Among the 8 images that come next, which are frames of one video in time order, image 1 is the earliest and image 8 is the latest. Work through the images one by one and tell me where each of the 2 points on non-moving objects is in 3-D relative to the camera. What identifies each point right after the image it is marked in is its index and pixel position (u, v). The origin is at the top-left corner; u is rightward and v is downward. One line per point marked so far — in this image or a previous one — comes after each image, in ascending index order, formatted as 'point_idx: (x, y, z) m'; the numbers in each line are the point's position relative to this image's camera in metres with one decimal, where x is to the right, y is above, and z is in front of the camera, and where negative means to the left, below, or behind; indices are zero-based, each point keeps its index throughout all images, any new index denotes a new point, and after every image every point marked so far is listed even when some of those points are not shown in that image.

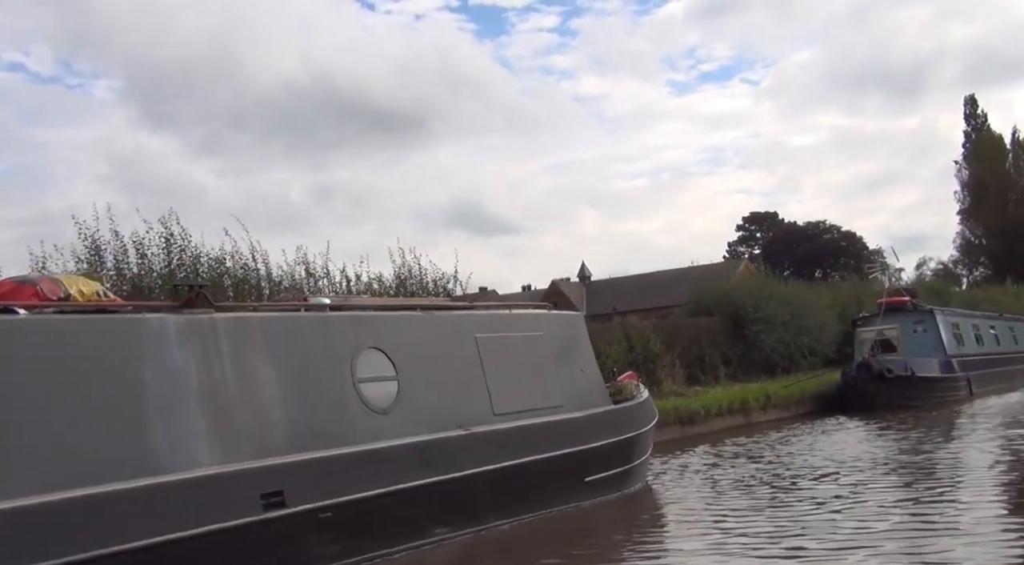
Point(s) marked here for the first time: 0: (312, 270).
0: (-3.7, +0.2, +18.8) m
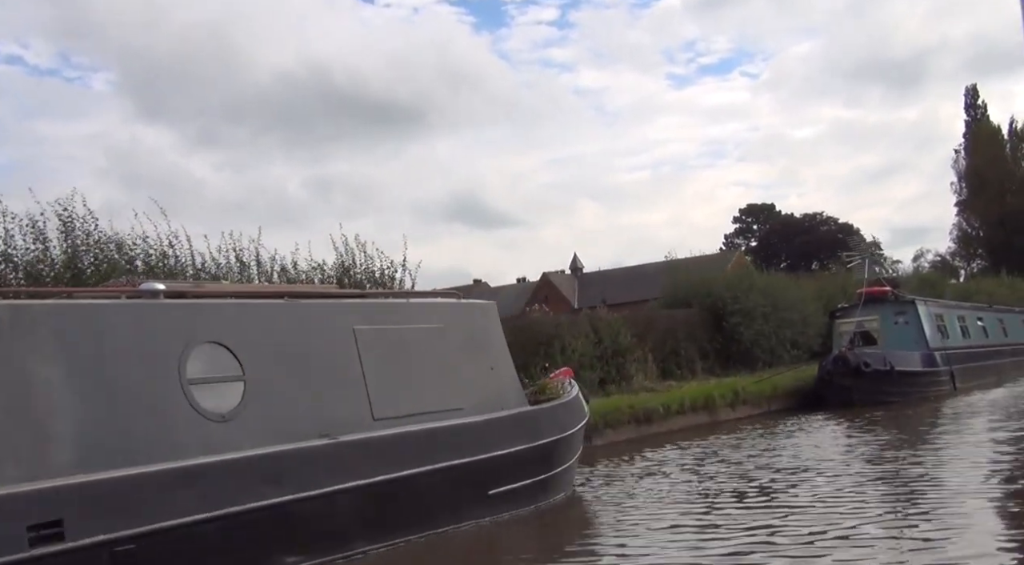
0: (-4.7, +0.4, +17.4) m
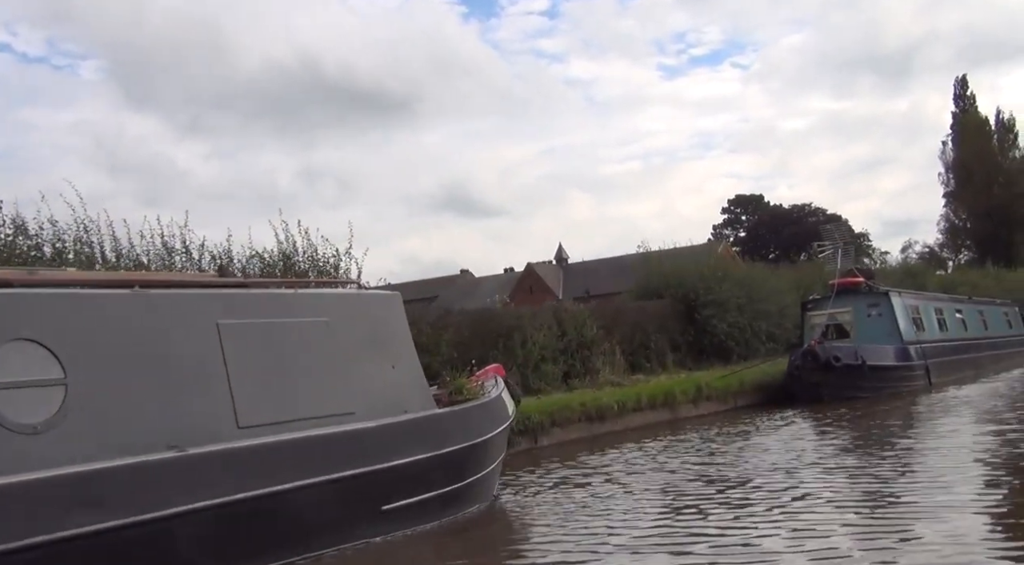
0: (-5.6, +0.6, +16.3) m
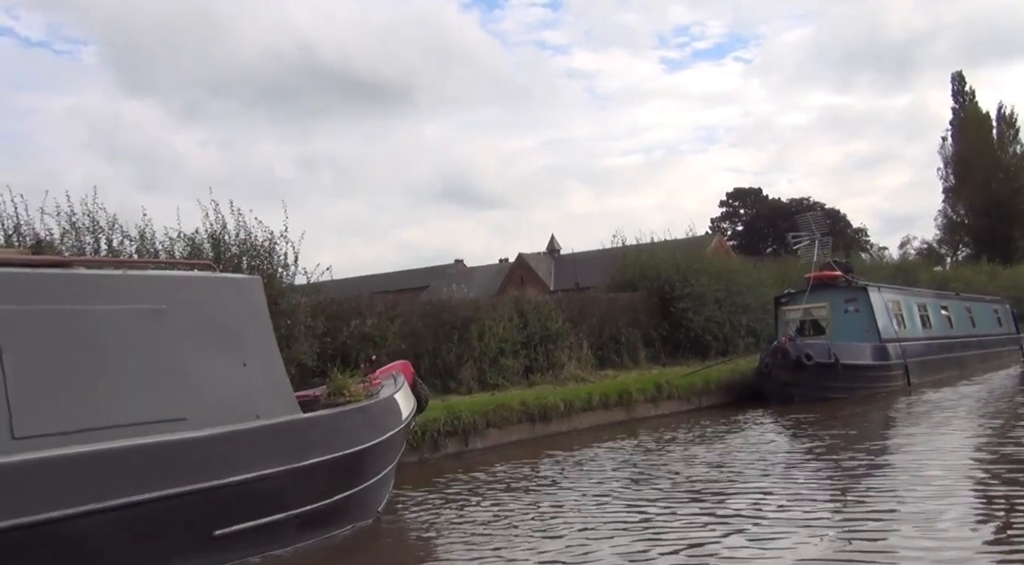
0: (-6.5, +0.9, +15.0) m
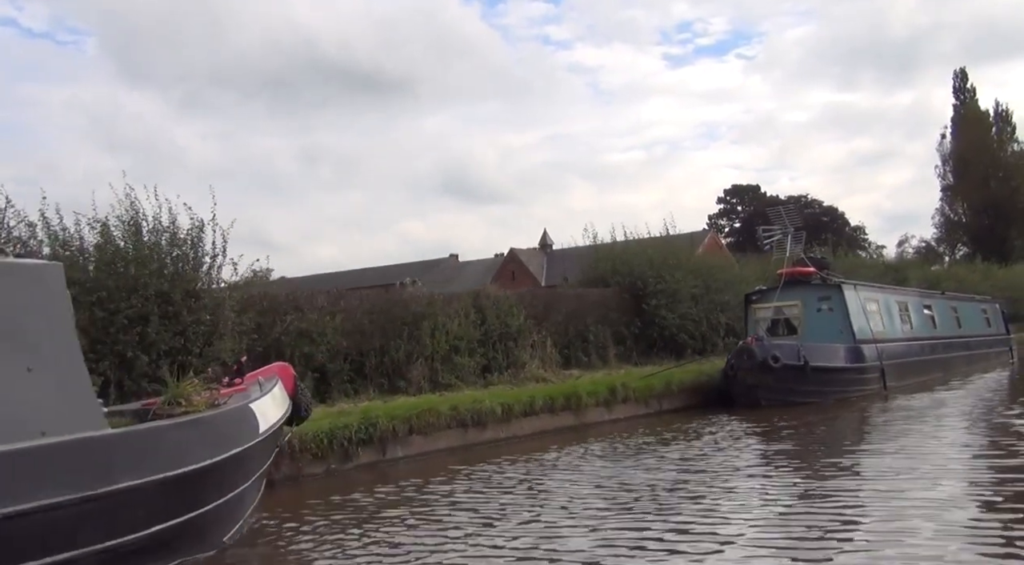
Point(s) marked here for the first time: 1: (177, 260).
0: (-7.4, +1.0, +13.8) m
1: (-5.2, +0.4, +15.8) m
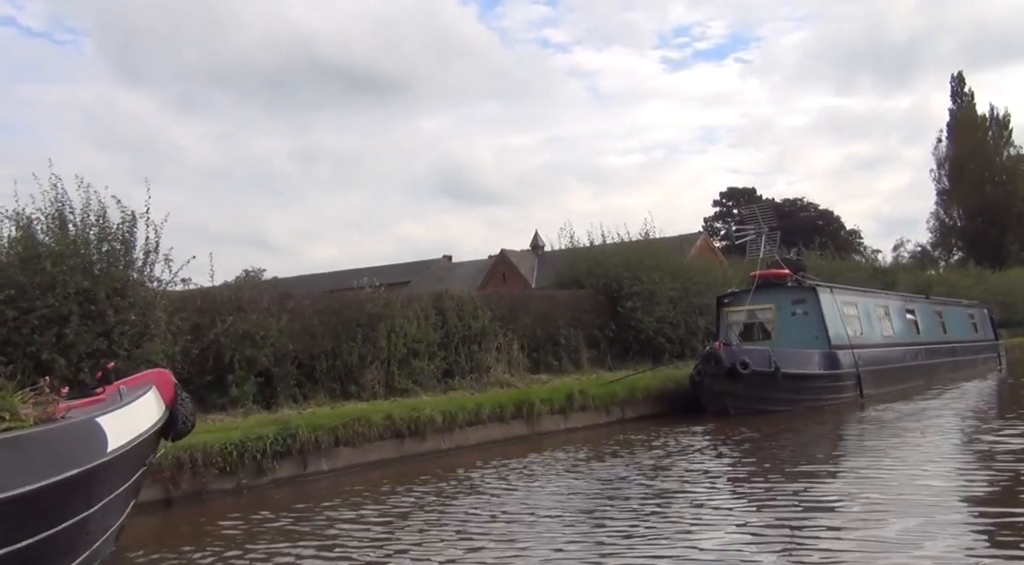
0: (-8.2, +1.1, +12.8) m
1: (-6.0, +0.4, +14.9) m
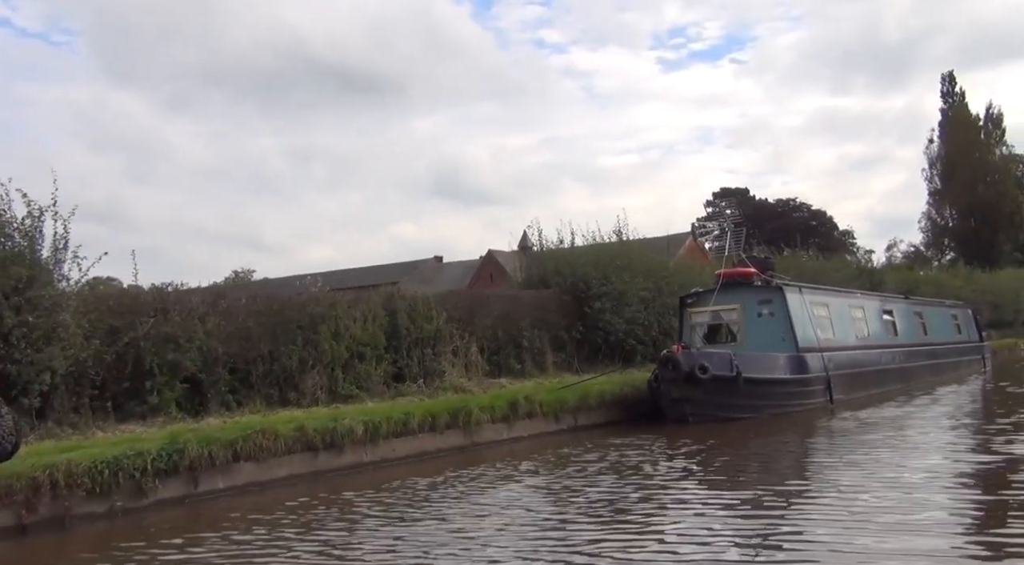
0: (-9.0, +1.1, +11.6) m
1: (-6.8, +0.4, +13.7) m
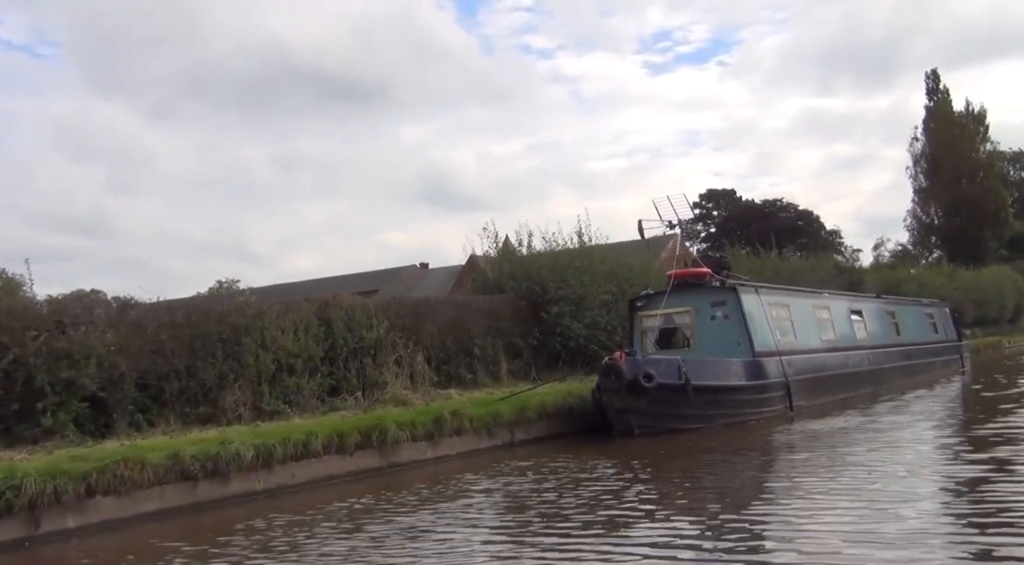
0: (-10.1, +0.9, +10.2) m
1: (-7.9, +0.2, +12.4) m
